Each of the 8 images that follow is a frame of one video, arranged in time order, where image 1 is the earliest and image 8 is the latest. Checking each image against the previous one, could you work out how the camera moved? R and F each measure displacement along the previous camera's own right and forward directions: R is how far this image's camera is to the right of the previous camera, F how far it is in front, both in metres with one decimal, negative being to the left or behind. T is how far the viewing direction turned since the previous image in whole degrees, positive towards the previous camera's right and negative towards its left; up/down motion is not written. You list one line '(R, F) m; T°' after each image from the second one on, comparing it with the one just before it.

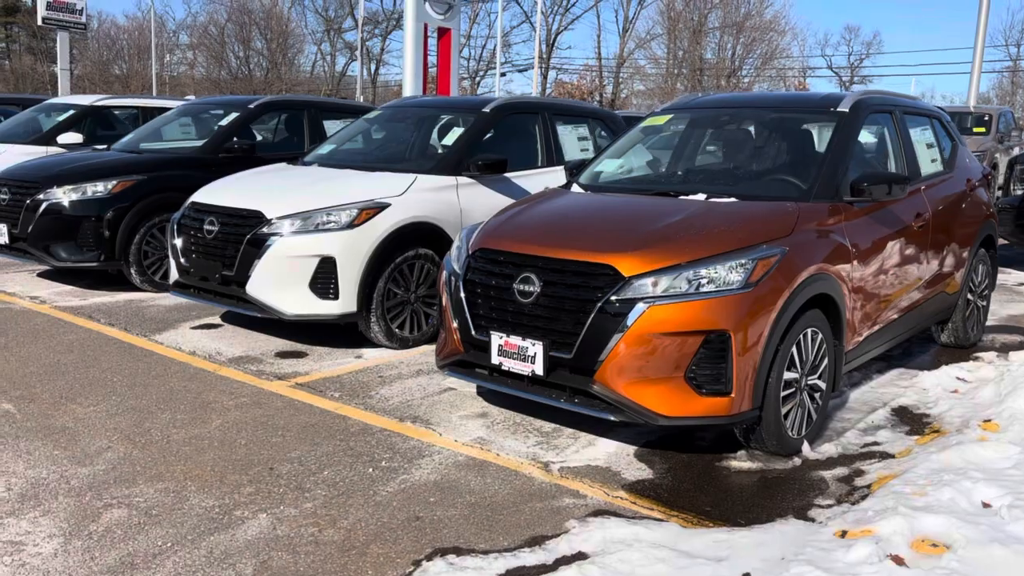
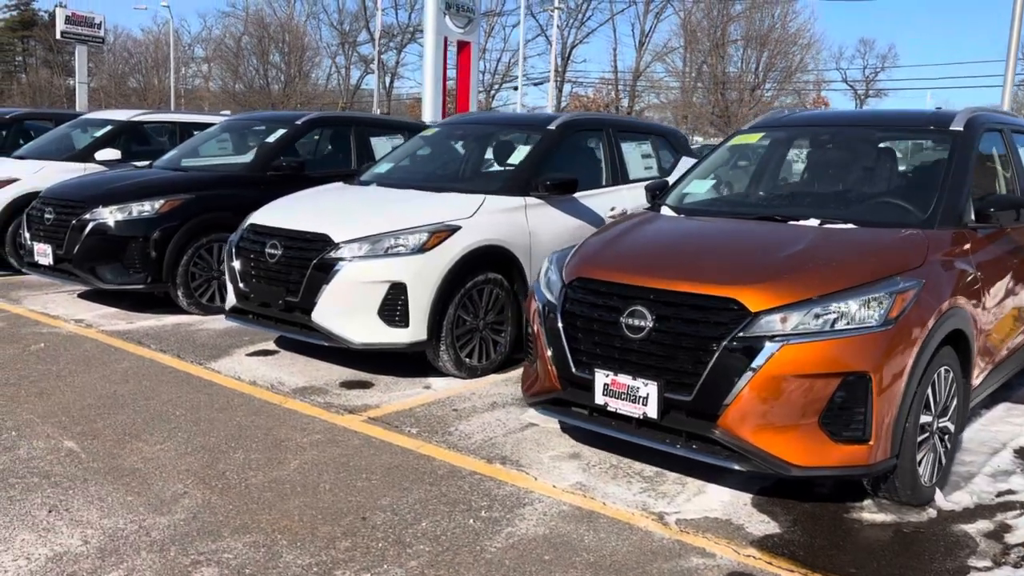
(-0.4, +0.3) m; -1°
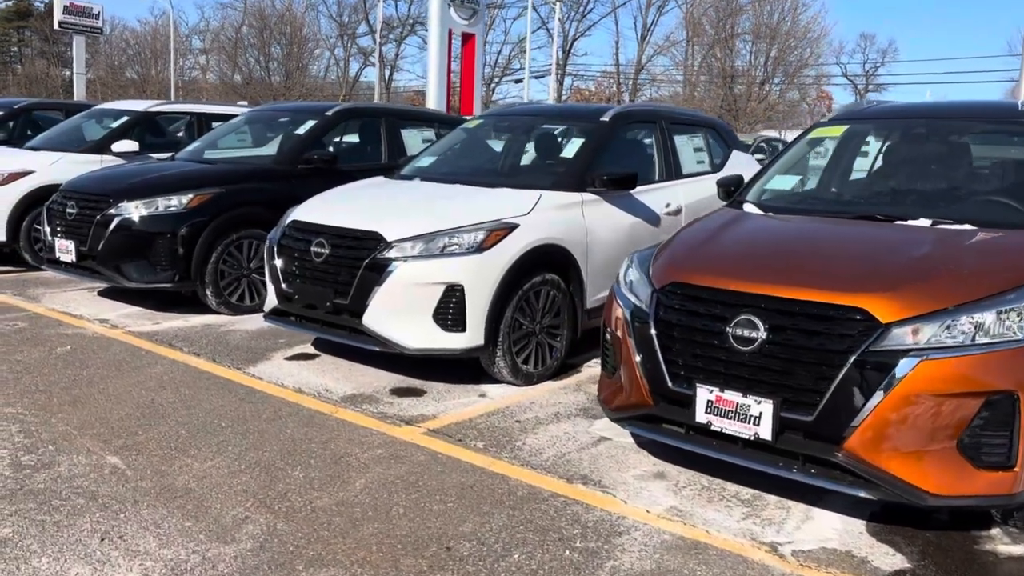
(-0.4, +0.3) m; 0°
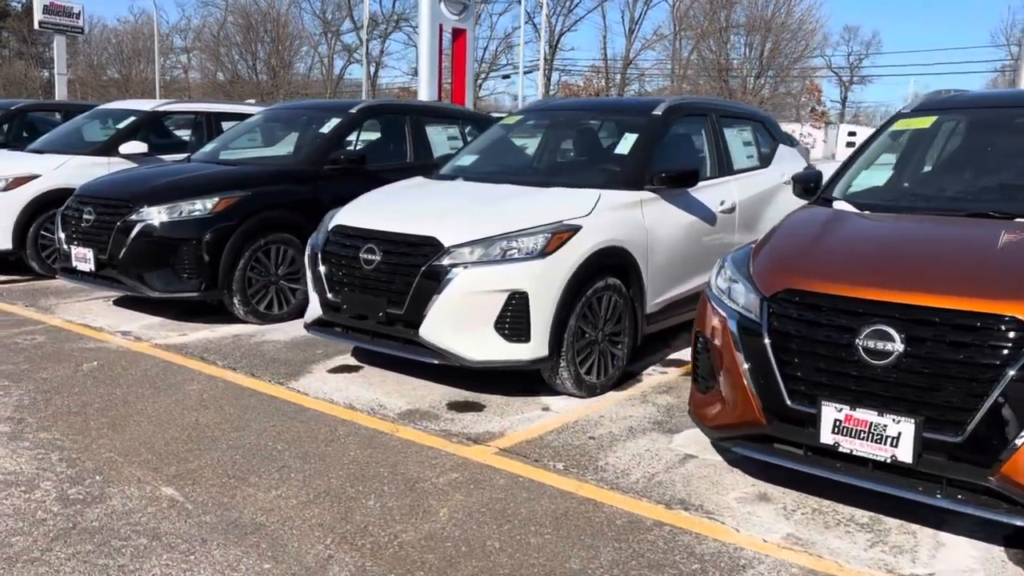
(-0.4, +0.3) m; +1°
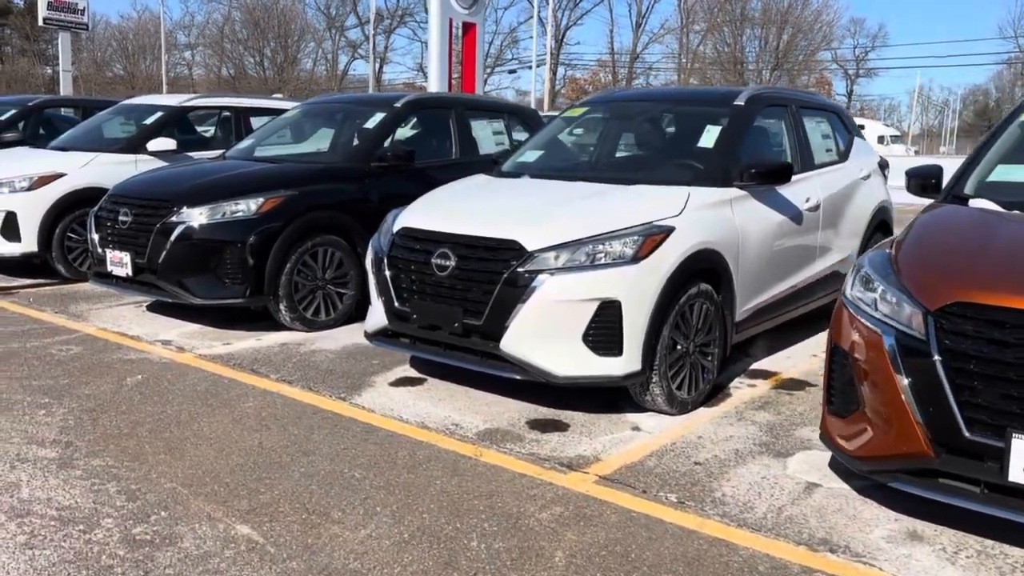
(-0.4, +0.4) m; 0°
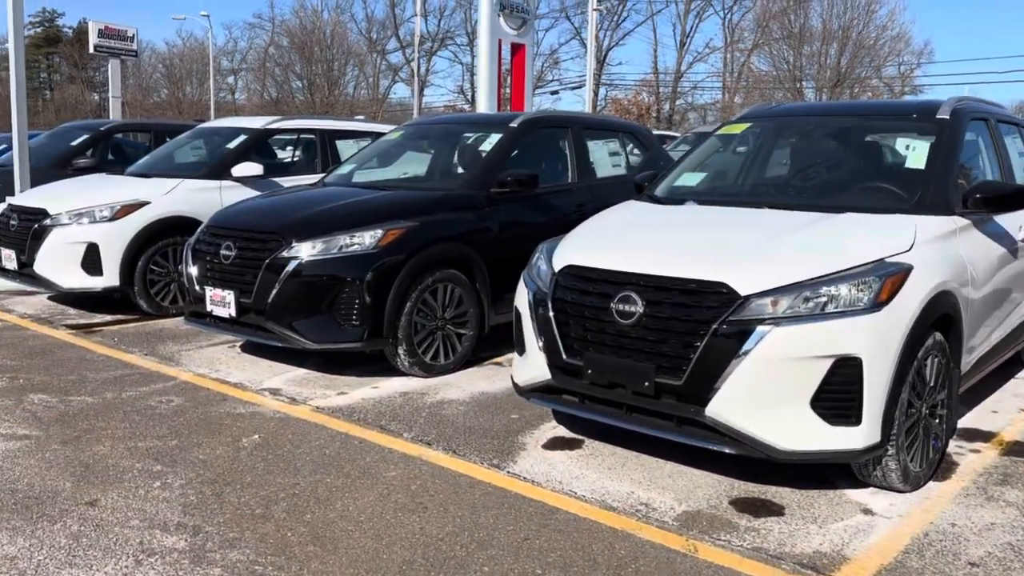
(-0.7, +0.7) m; -2°
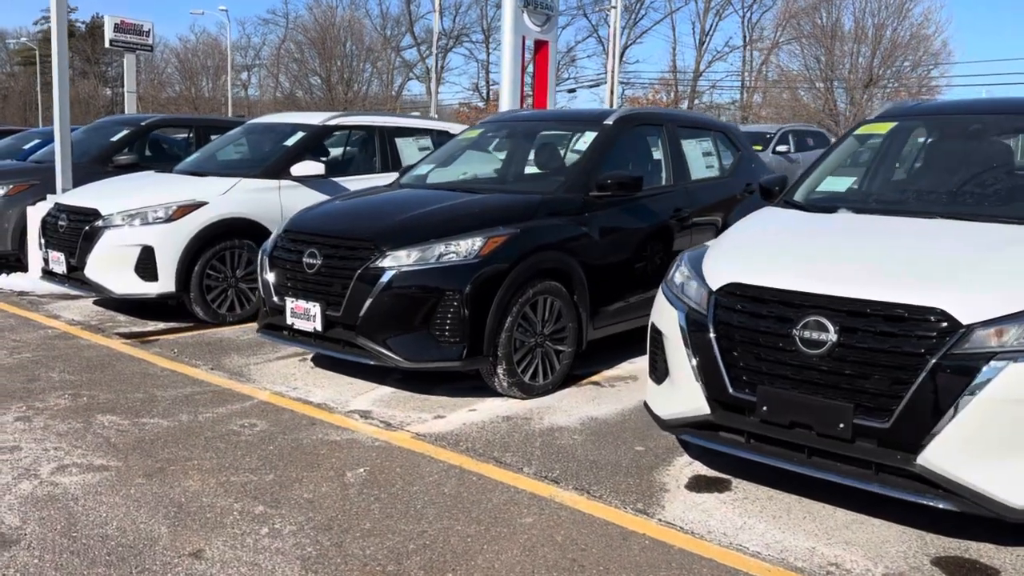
(-0.6, +0.5) m; -1°
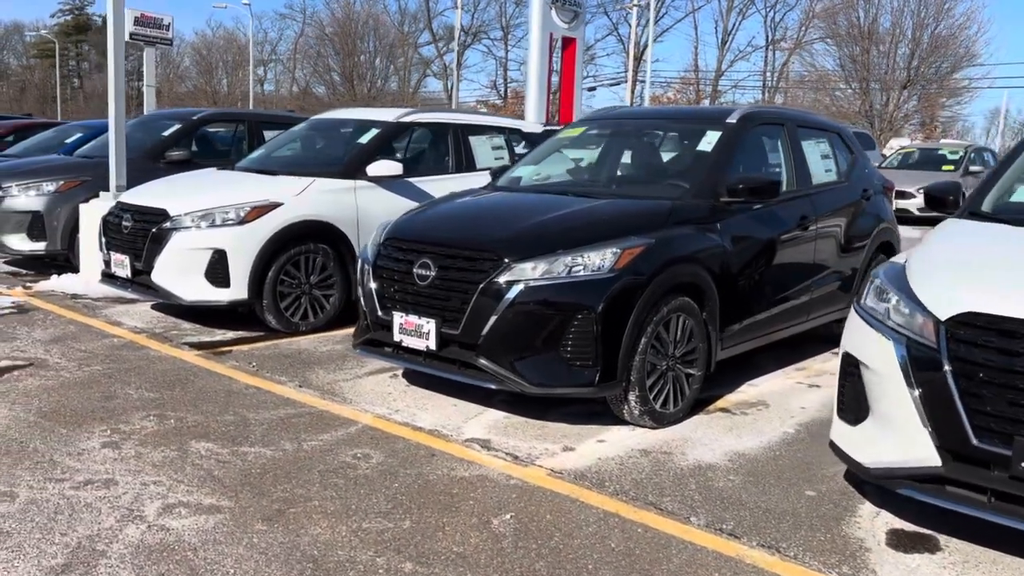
(-0.7, +0.5) m; -1°
